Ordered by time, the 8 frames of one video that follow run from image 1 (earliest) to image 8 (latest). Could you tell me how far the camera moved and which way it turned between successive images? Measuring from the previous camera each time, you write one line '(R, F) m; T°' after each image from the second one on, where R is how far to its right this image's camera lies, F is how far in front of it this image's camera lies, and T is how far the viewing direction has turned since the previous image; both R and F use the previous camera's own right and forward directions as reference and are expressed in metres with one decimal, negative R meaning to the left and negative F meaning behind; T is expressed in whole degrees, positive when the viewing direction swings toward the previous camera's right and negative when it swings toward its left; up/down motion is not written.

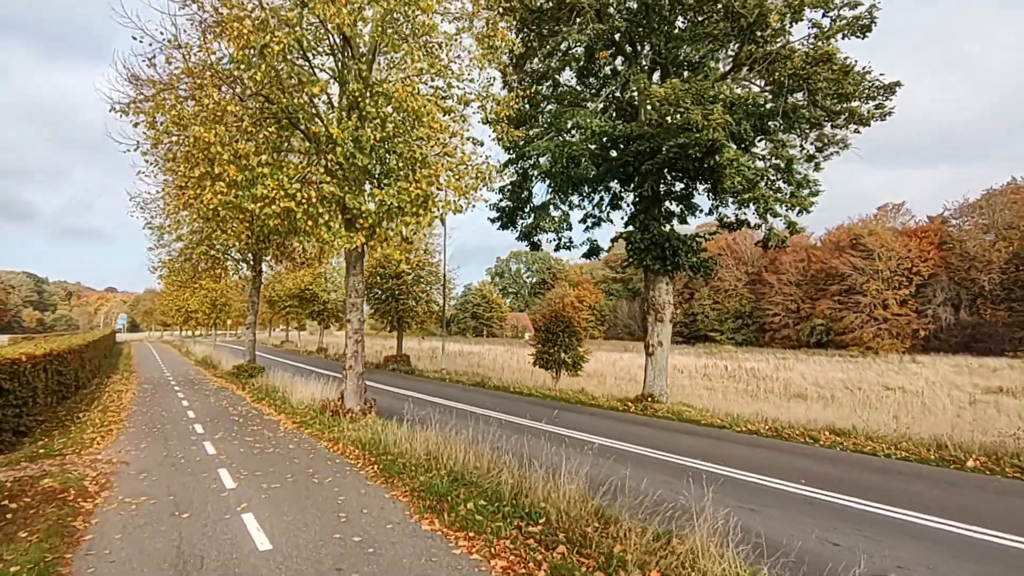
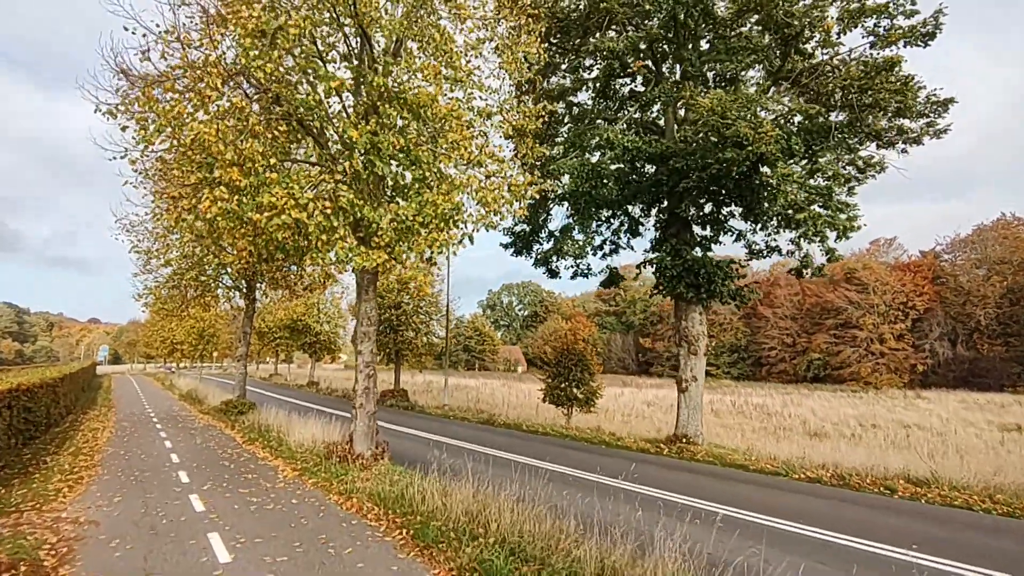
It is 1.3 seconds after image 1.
(-0.8, +1.4) m; +1°
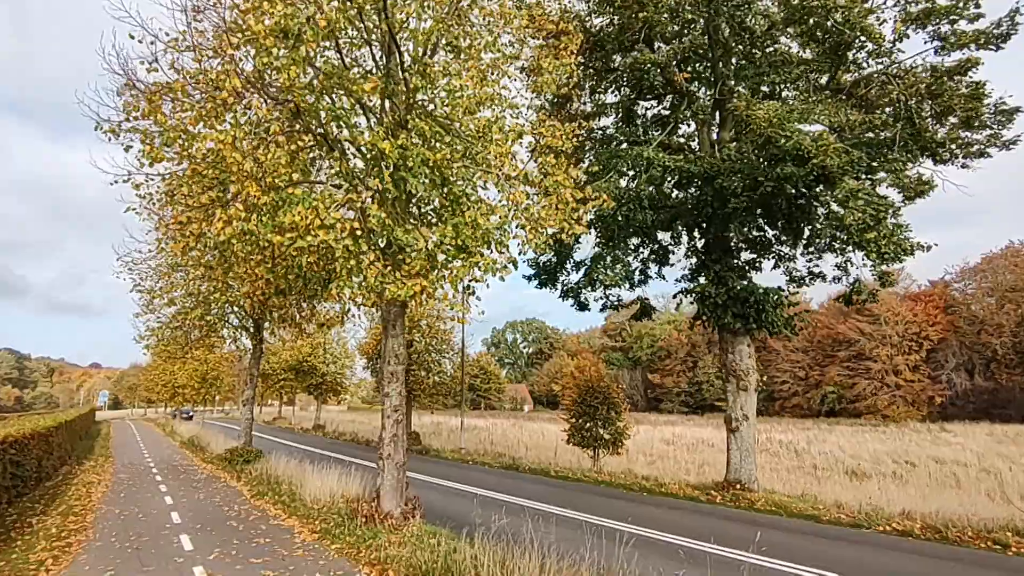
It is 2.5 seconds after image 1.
(-0.7, +1.1) m; 0°
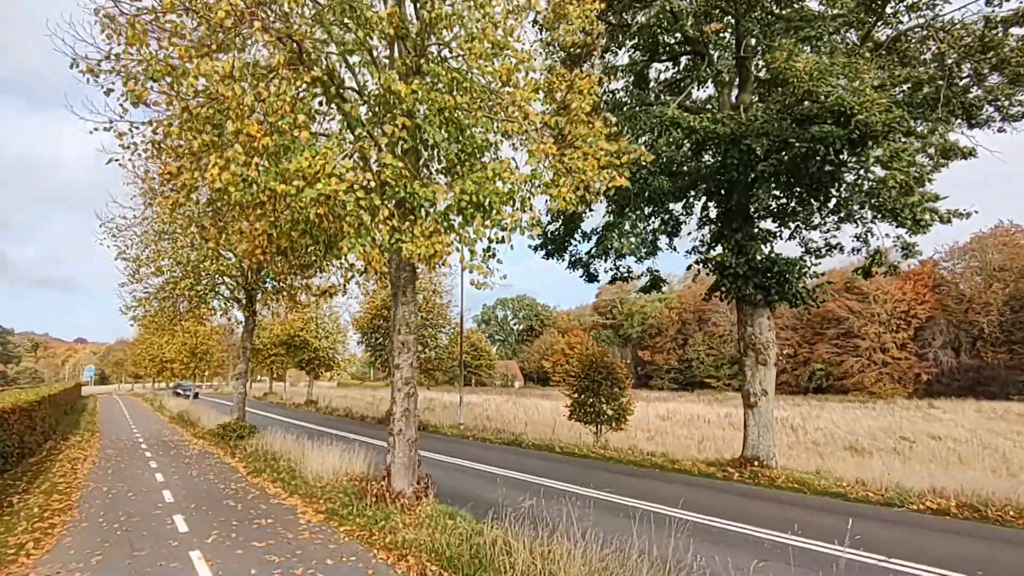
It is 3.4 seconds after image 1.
(-0.5, +0.7) m; +1°
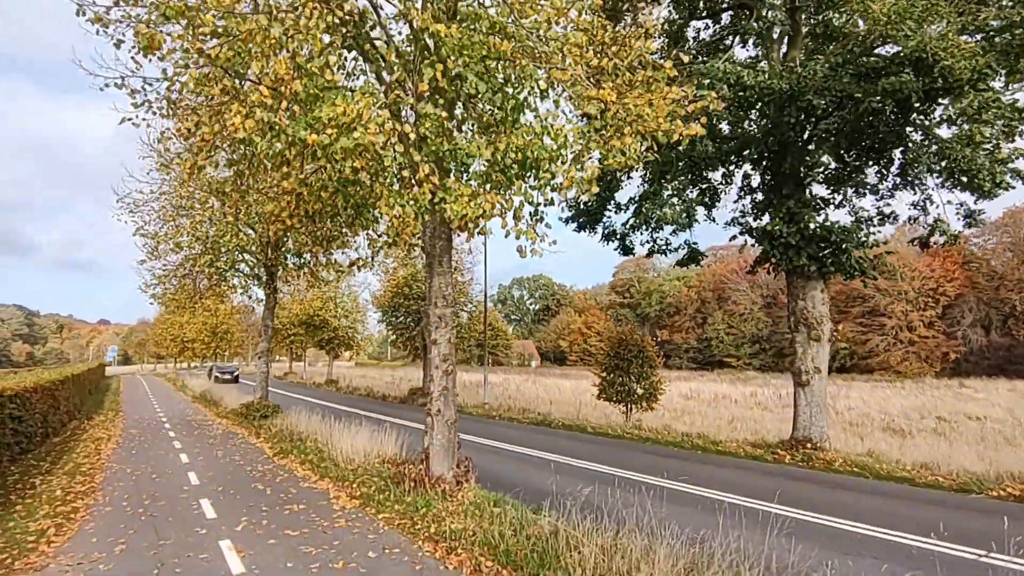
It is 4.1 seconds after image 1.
(-0.4, +0.7) m; -1°
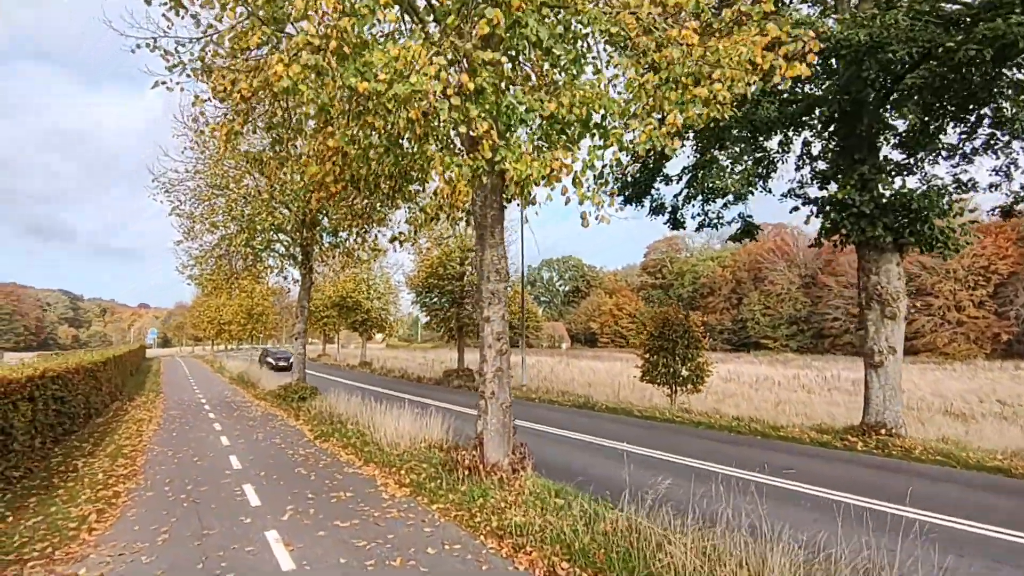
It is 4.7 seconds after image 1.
(-0.4, +0.7) m; -3°
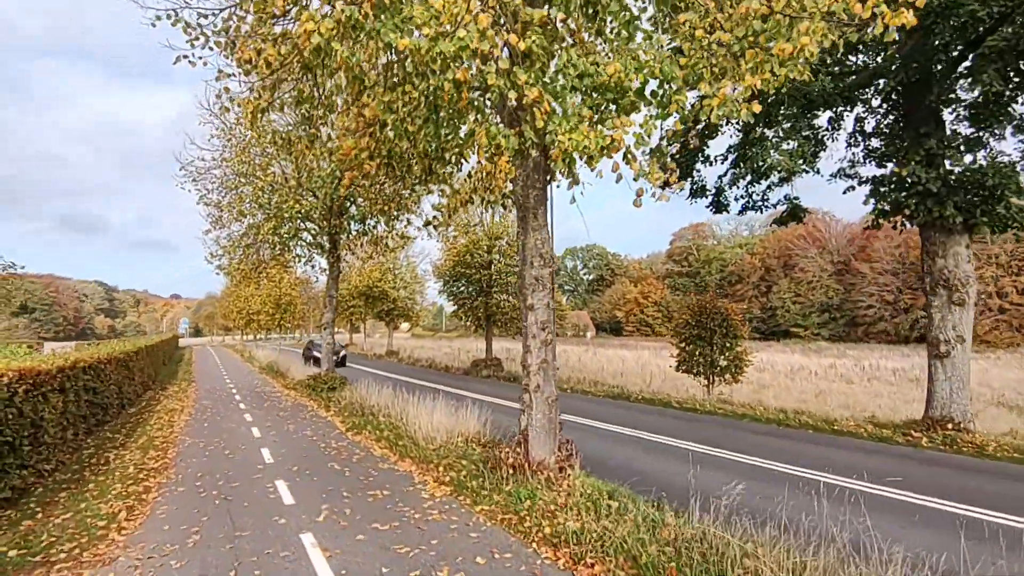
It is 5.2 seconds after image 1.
(-0.3, +0.5) m; -2°
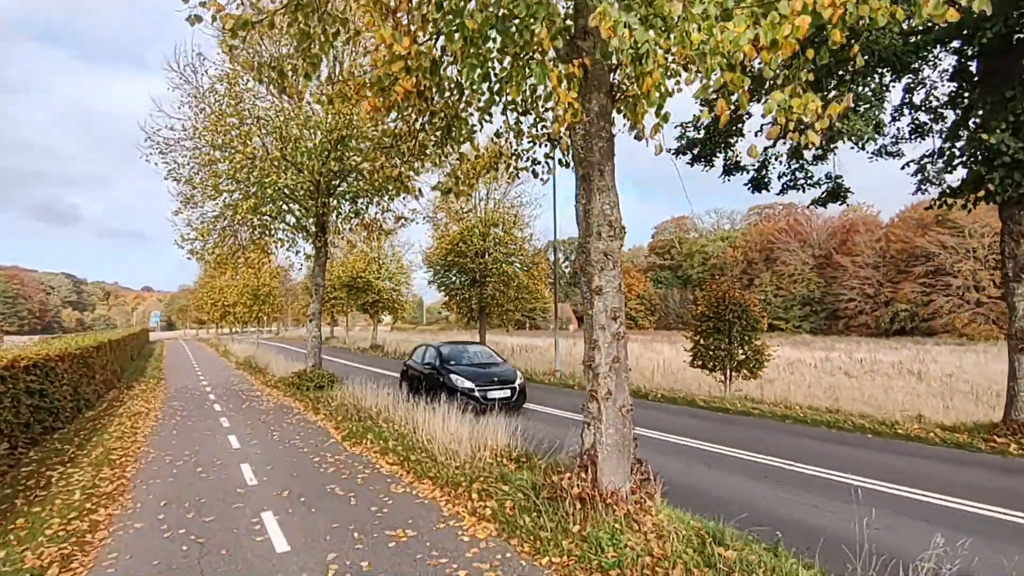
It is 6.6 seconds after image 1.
(-0.8, +1.7) m; +2°
